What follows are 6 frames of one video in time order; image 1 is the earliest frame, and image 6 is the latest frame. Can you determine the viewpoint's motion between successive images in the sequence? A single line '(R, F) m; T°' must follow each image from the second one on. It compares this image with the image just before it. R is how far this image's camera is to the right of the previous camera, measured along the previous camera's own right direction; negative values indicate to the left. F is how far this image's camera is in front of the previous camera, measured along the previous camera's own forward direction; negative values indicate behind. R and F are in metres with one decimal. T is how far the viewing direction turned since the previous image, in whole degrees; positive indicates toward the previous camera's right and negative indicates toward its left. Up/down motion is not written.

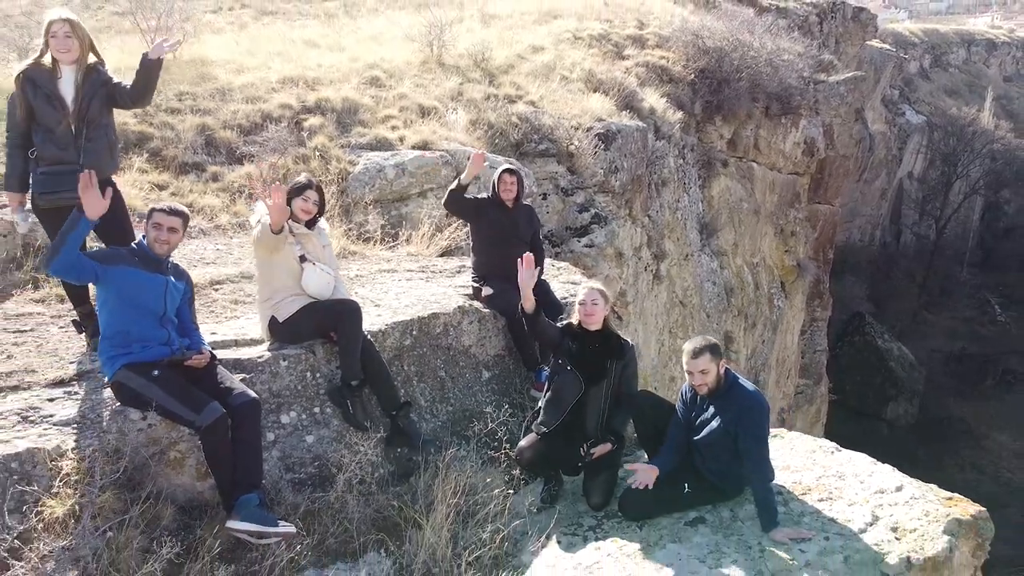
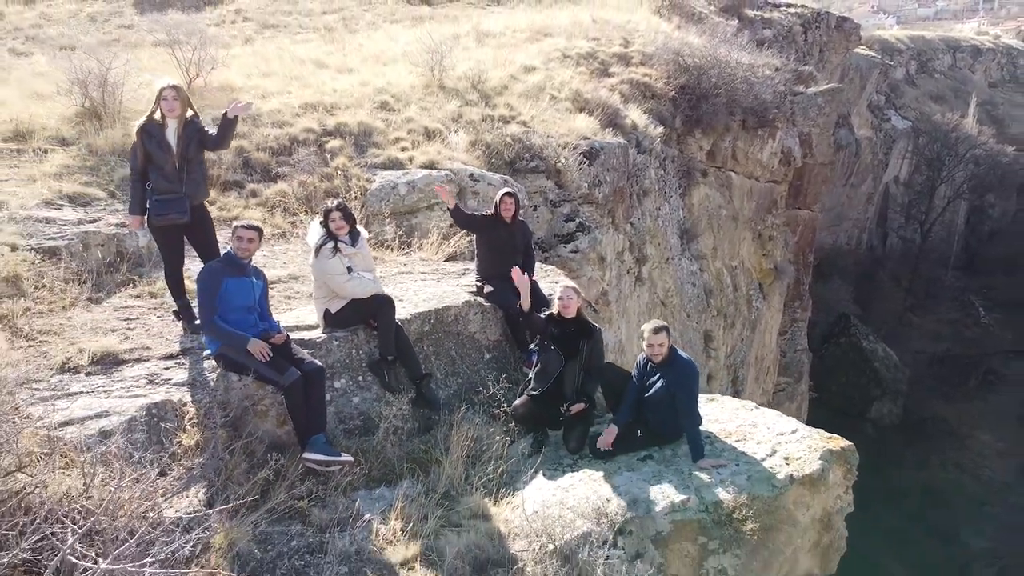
(0.0, -1.0) m; +1°
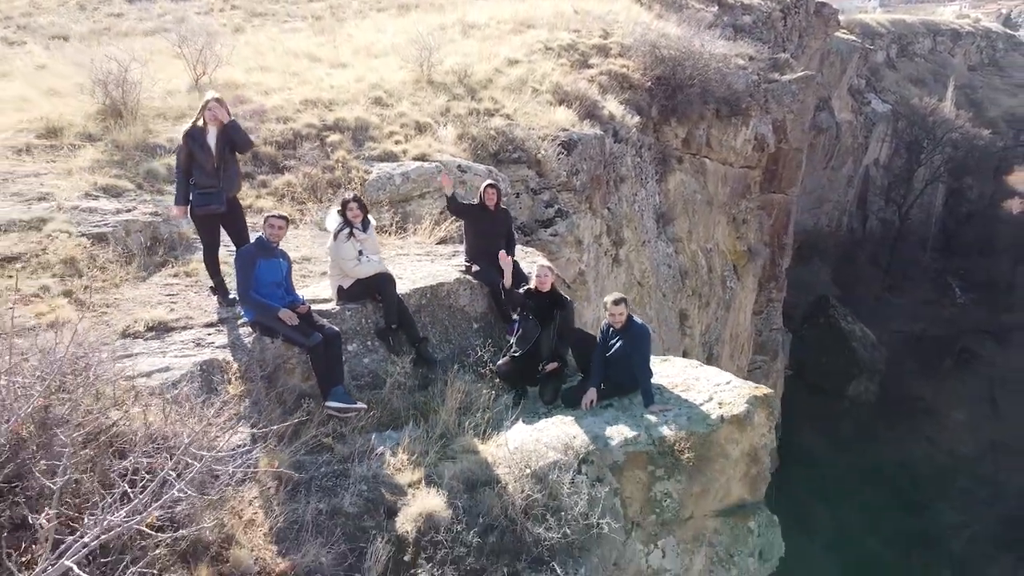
(0.0, -0.8) m; +1°
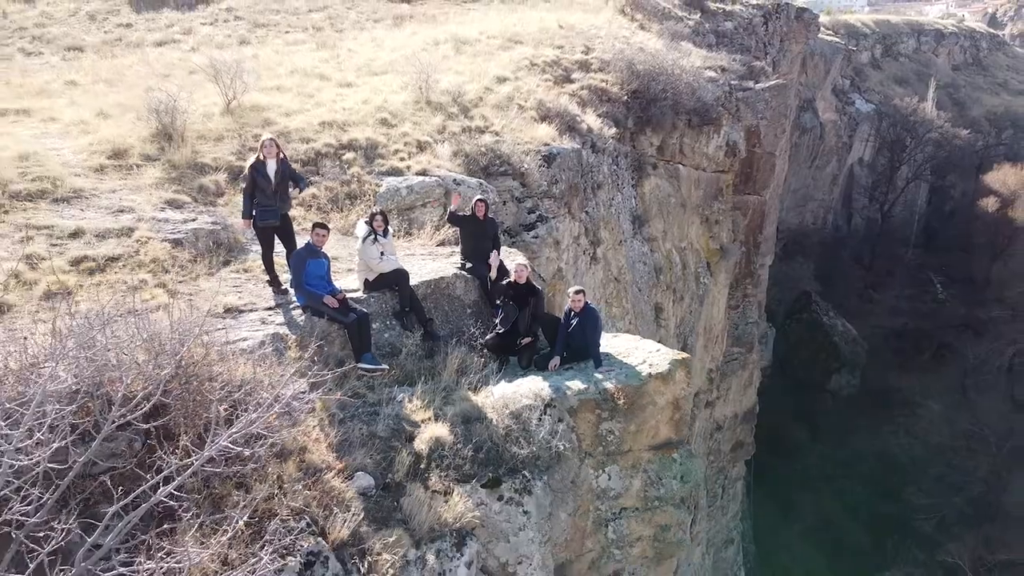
(+0.1, -1.6) m; +1°
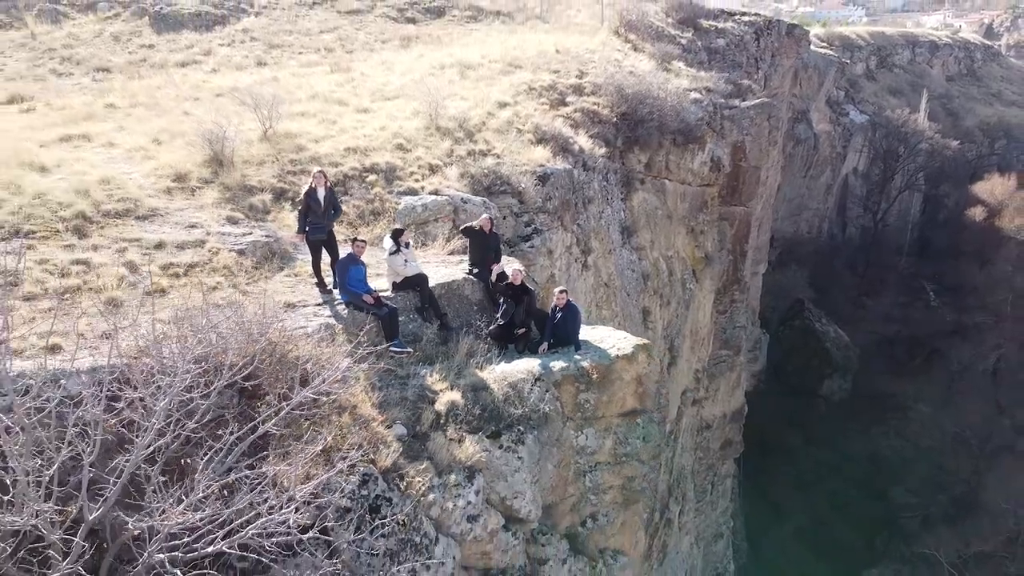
(0.0, -1.7) m; 0°
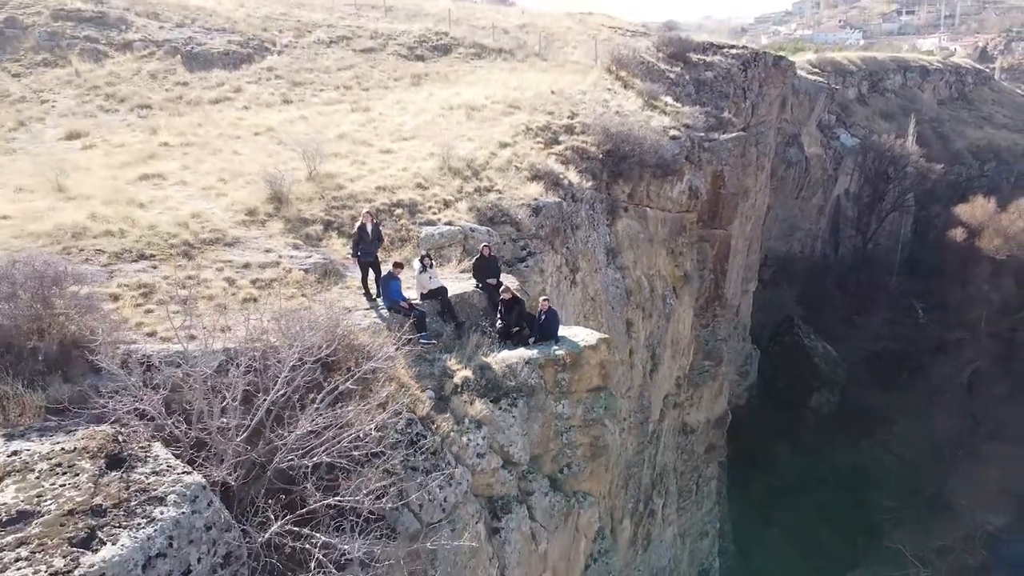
(+0.1, -3.0) m; 0°
